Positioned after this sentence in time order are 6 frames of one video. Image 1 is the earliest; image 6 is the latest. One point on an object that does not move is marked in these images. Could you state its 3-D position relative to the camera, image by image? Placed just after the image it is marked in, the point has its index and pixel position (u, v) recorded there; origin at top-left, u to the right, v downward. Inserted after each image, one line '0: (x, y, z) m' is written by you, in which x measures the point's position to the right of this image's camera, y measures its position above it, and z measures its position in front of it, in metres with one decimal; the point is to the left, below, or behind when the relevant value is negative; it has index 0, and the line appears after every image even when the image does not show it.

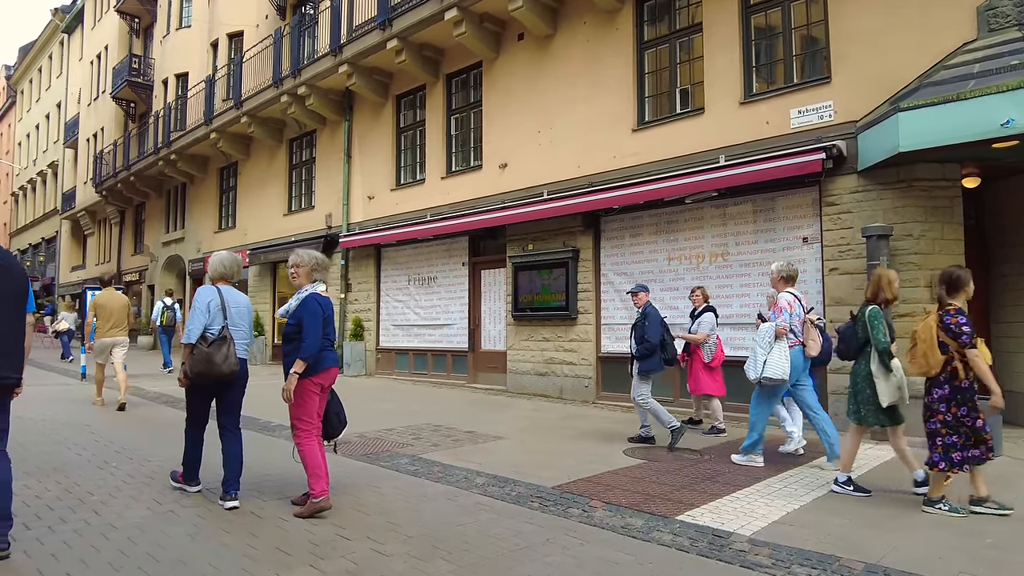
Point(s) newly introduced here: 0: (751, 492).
0: (+1.5, -1.3, +4.7) m
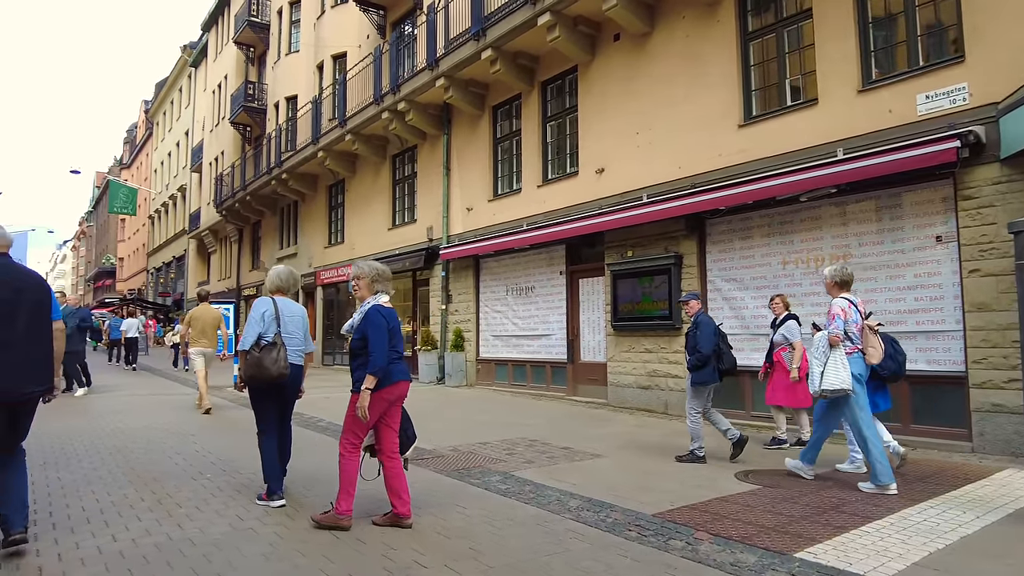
0: (+2.1, -1.3, +4.1) m
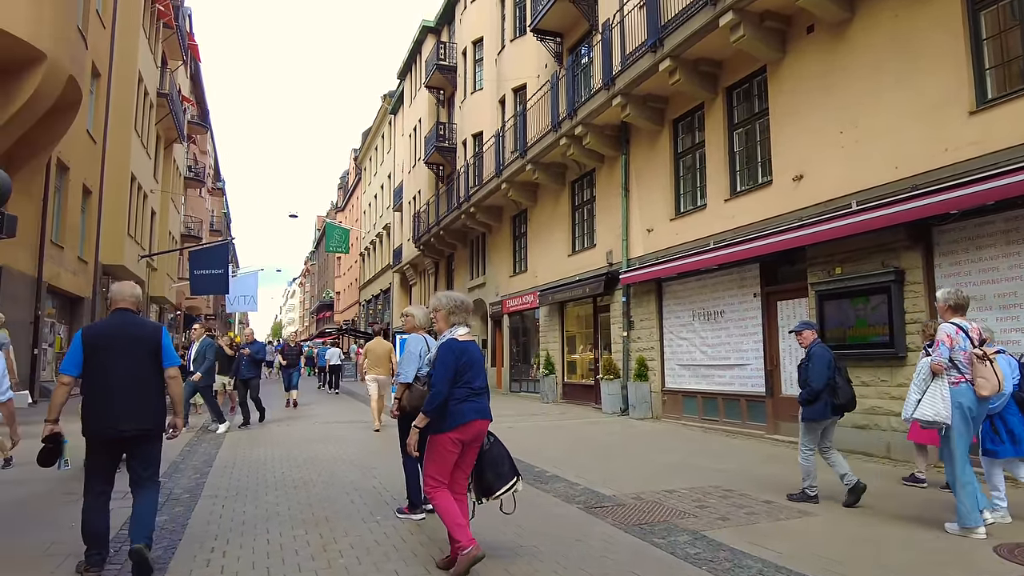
0: (+2.9, -1.4, +2.8) m
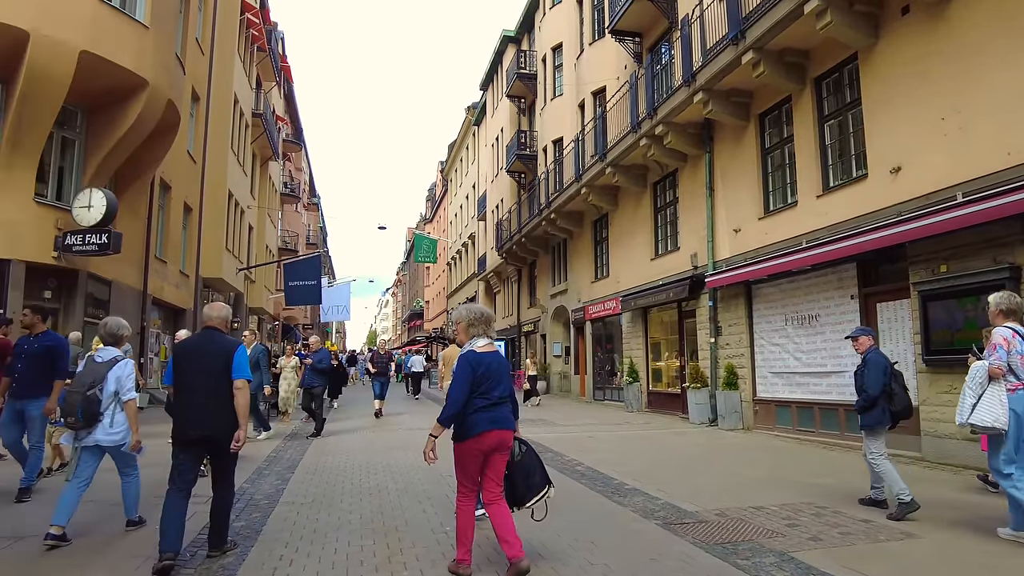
0: (+3.1, -1.4, +2.3) m
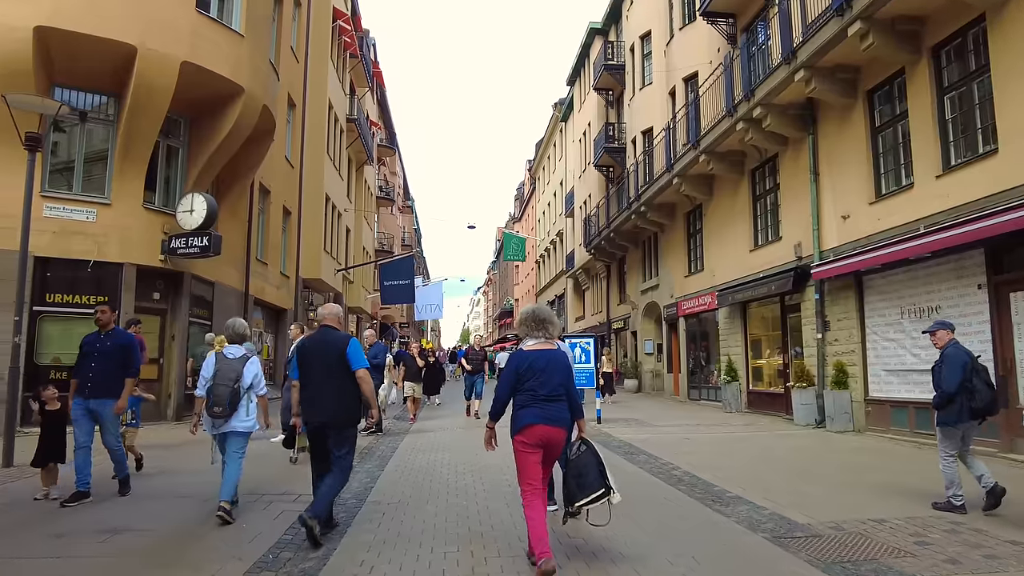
0: (+3.3, -1.3, +1.6) m
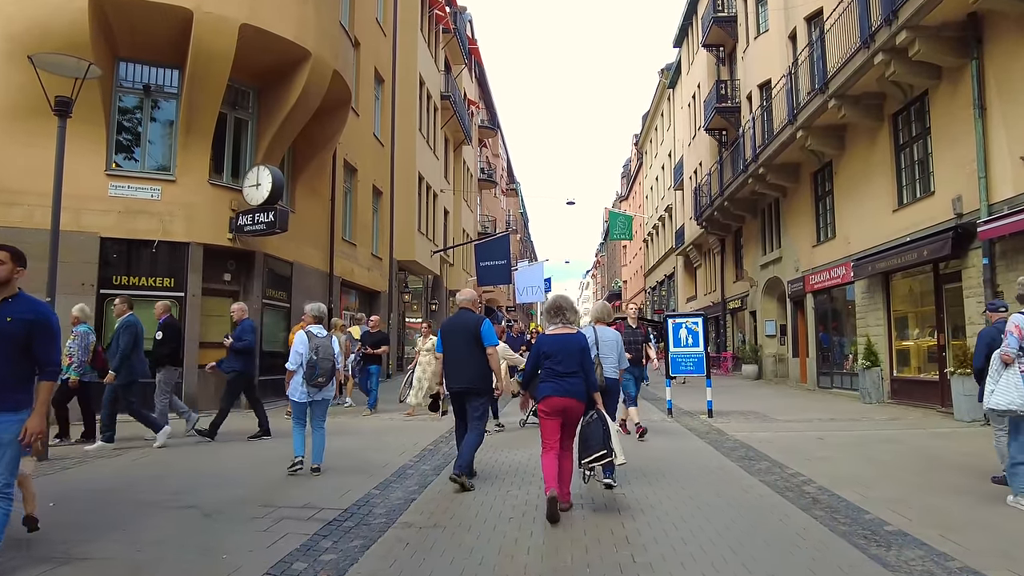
0: (+3.0, -1.1, -0.5) m
